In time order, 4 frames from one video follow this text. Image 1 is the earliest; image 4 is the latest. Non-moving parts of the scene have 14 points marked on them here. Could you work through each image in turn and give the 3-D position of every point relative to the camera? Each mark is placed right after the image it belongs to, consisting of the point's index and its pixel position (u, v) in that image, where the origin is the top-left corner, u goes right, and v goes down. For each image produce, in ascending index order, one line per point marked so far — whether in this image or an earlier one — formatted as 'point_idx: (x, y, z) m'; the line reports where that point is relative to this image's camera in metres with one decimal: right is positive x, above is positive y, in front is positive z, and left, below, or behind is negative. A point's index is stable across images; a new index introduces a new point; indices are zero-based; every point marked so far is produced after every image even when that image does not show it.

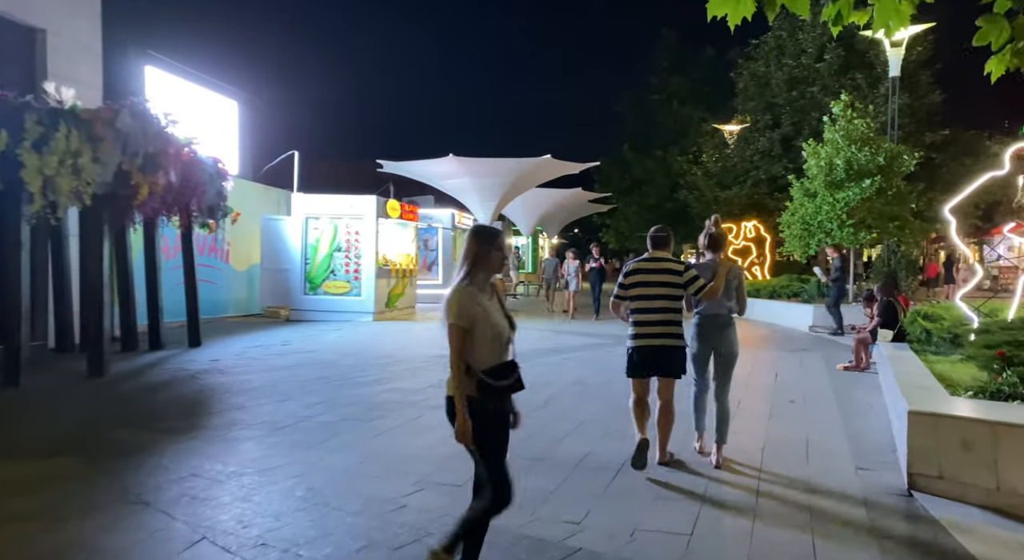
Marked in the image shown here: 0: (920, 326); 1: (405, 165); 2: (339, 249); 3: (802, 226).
0: (+4.9, -0.6, +8.8) m
1: (-2.9, +3.1, +19.8) m
2: (-3.9, +0.7, +16.6) m
3: (+7.1, +1.3, +18.1) m
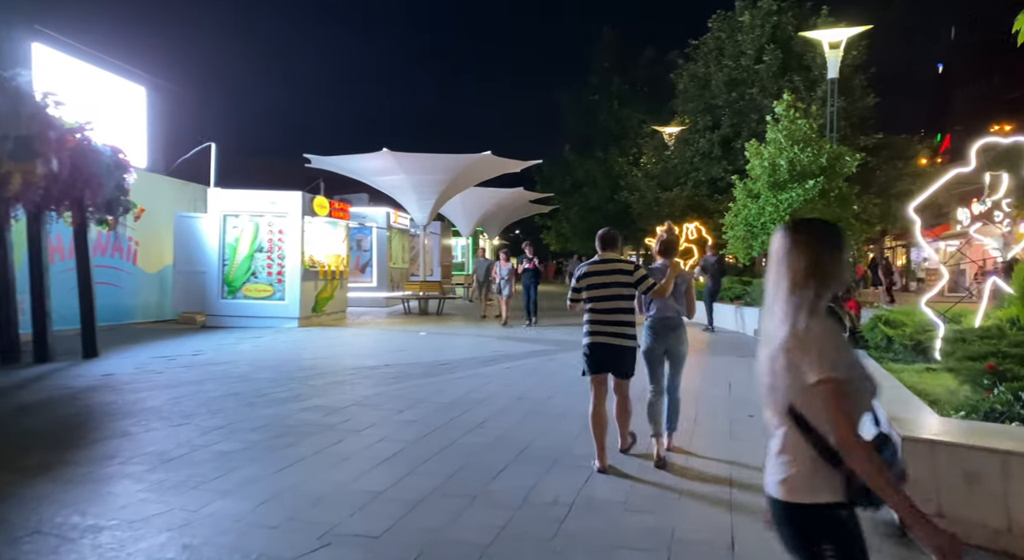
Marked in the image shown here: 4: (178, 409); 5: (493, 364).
0: (+4.2, -0.6, +8.4) m
1: (-4.5, +3.0, +18.6) m
2: (-5.3, +0.6, +15.4) m
3: (+5.6, +1.3, +17.7) m
4: (-3.4, -1.3, +7.5) m
5: (-0.3, -1.3, +11.0) m
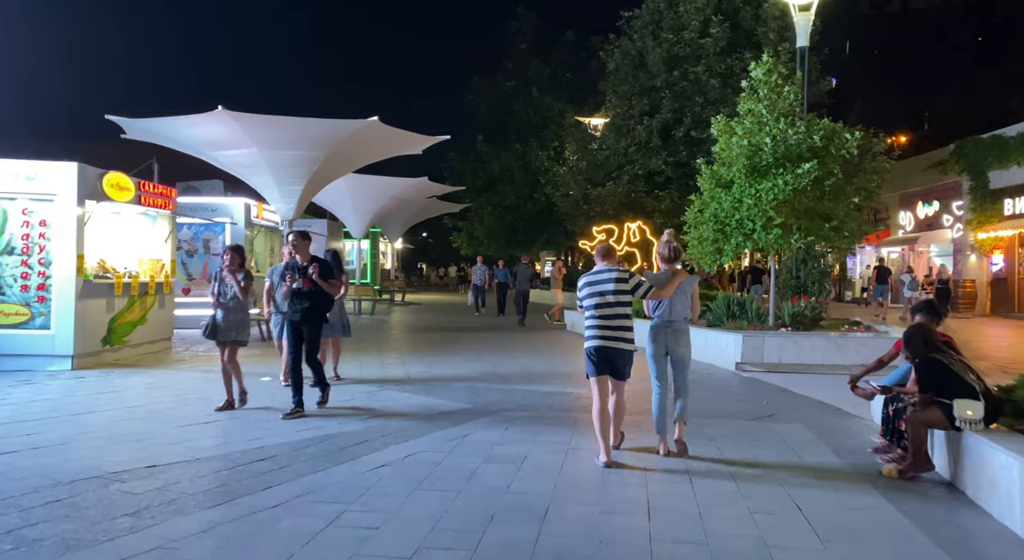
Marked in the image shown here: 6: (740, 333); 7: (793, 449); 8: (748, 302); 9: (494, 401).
0: (+3.5, -0.8, +4.1) m
1: (-6.5, +2.8, +13.2) m
2: (-6.8, +0.4, +10.0) m
3: (+3.7, +1.0, +13.6) m
4: (-4.0, -1.5, +2.3) m
5: (-1.3, -1.5, +6.2) m
6: (+3.7, -0.9, +11.9) m
7: (+2.7, -1.6, +7.0) m
8: (+4.8, -0.4, +14.8) m
9: (-0.2, -1.4, +8.6) m
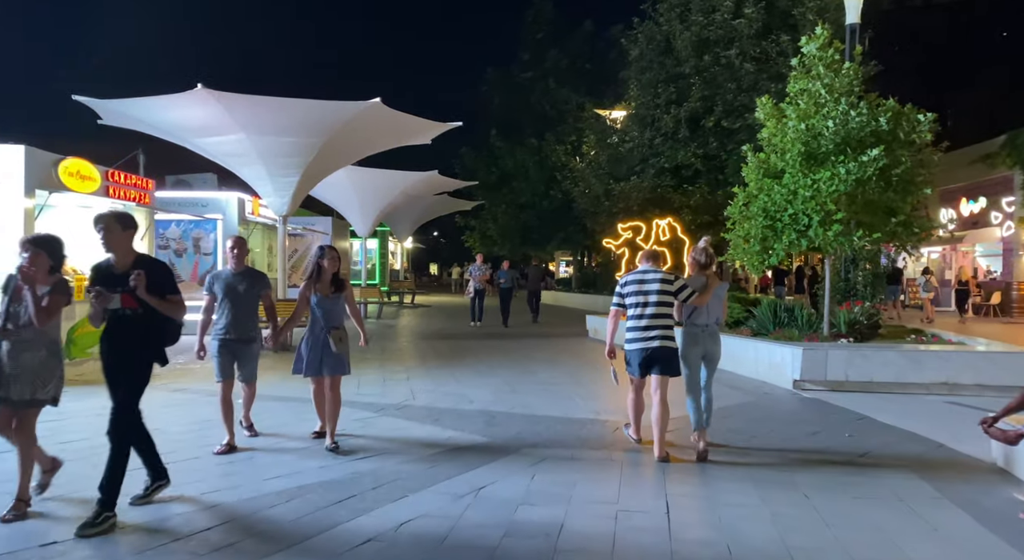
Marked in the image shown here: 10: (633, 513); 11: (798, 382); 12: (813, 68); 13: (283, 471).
0: (+3.6, -0.8, +2.5) m
1: (-6.1, +2.7, +11.8) m
2: (-6.5, +0.4, +8.5) m
3: (+4.1, +1.0, +12.0) m
4: (-3.9, -1.5, +0.8) m
5: (-1.1, -1.5, +4.6) m
6: (+4.0, -0.9, +10.2) m
7: (+2.9, -1.6, +5.3) m
8: (+5.1, -0.5, +13.2) m
9: (0.0, -1.4, +7.0) m
10: (+0.8, -1.6, +4.9) m
11: (+3.9, -1.4, +10.2) m
12: (+4.9, +3.5, +12.1) m
13: (-1.8, -1.5, +5.6) m
